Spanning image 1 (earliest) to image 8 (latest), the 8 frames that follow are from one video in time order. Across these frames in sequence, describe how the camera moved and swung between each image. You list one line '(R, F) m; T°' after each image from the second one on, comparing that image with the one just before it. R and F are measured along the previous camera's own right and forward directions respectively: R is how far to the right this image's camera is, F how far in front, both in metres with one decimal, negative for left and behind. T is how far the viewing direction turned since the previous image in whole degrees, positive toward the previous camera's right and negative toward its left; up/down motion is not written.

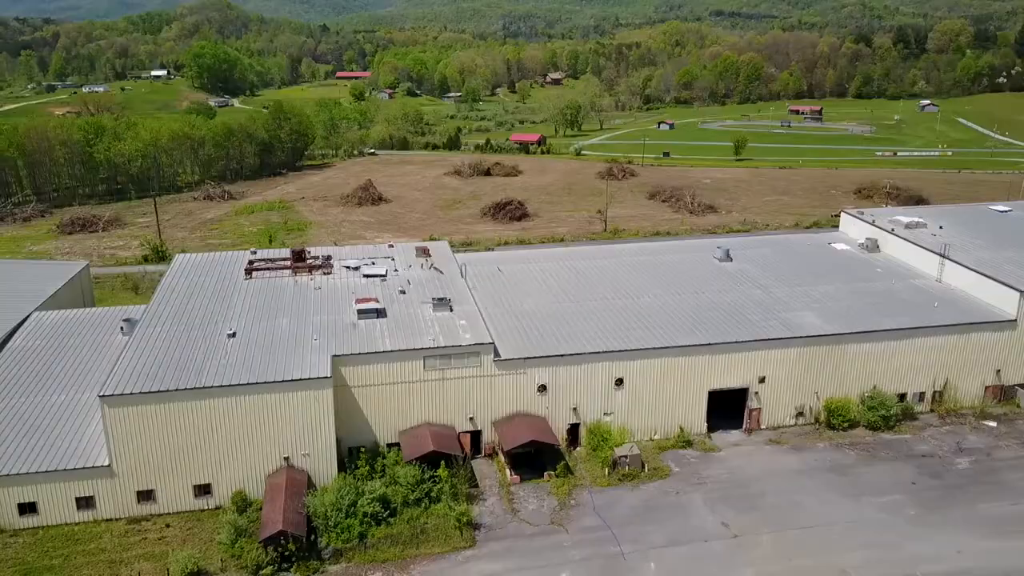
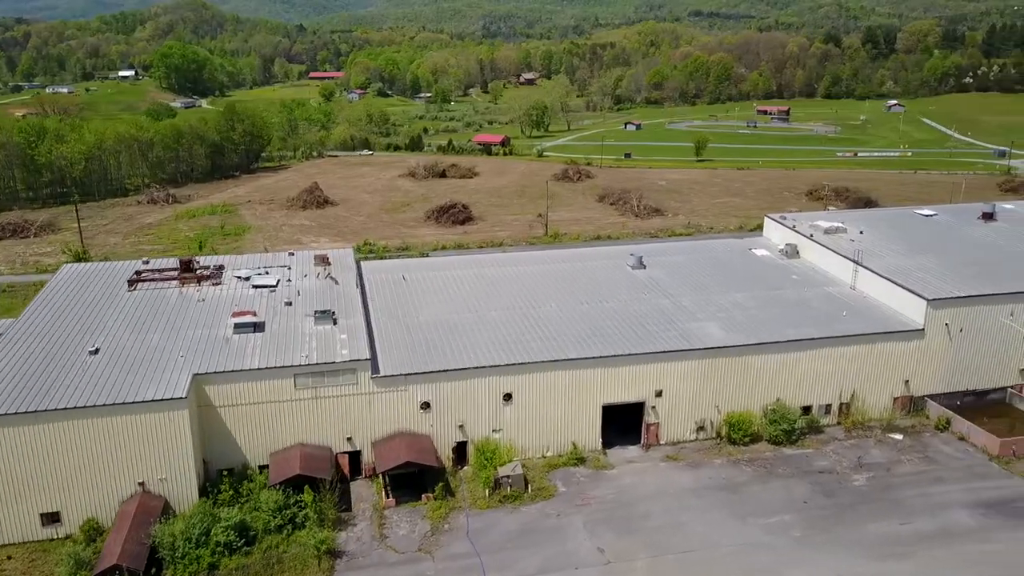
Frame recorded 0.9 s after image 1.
(+2.9, +1.0) m; +1°
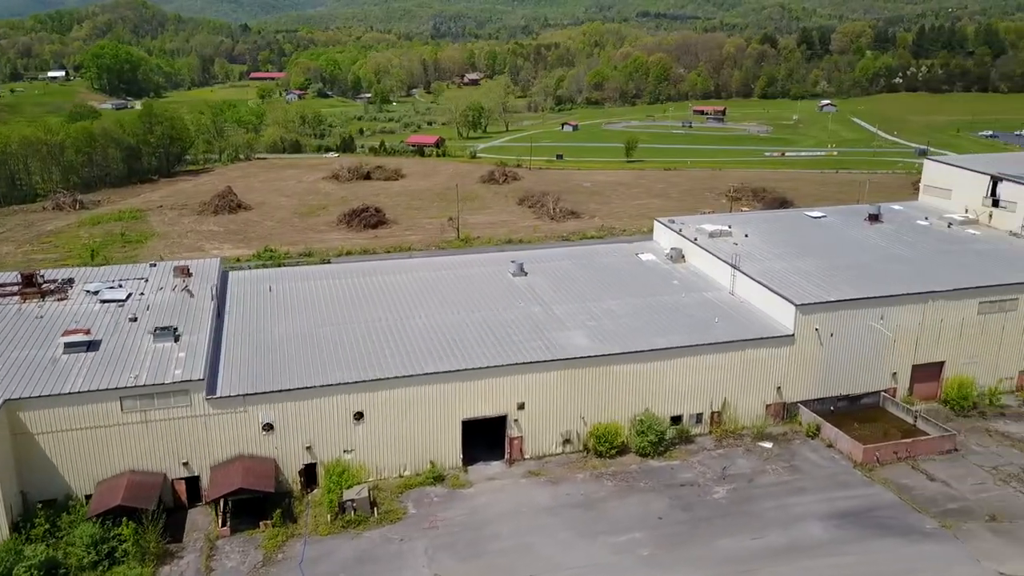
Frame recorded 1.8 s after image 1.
(+3.0, +0.9) m; +3°
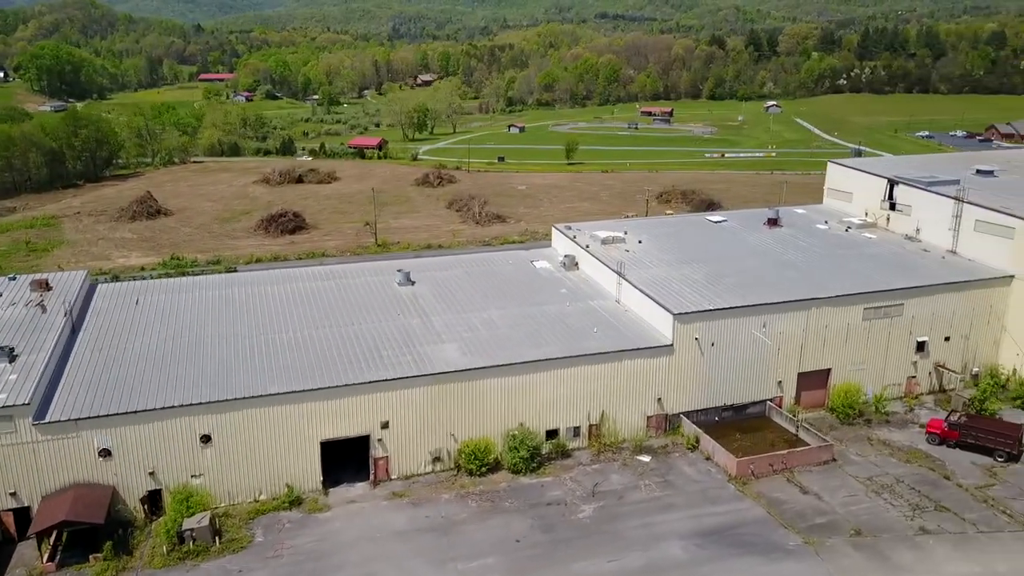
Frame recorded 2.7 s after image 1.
(+2.9, +0.9) m; +2°
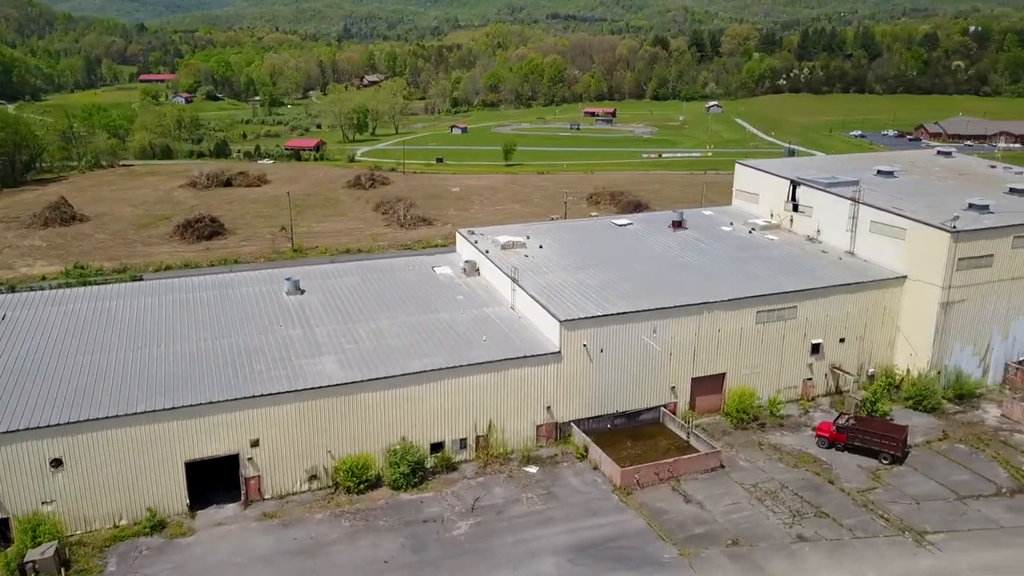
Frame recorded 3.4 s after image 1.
(+2.2, +0.6) m; +3°
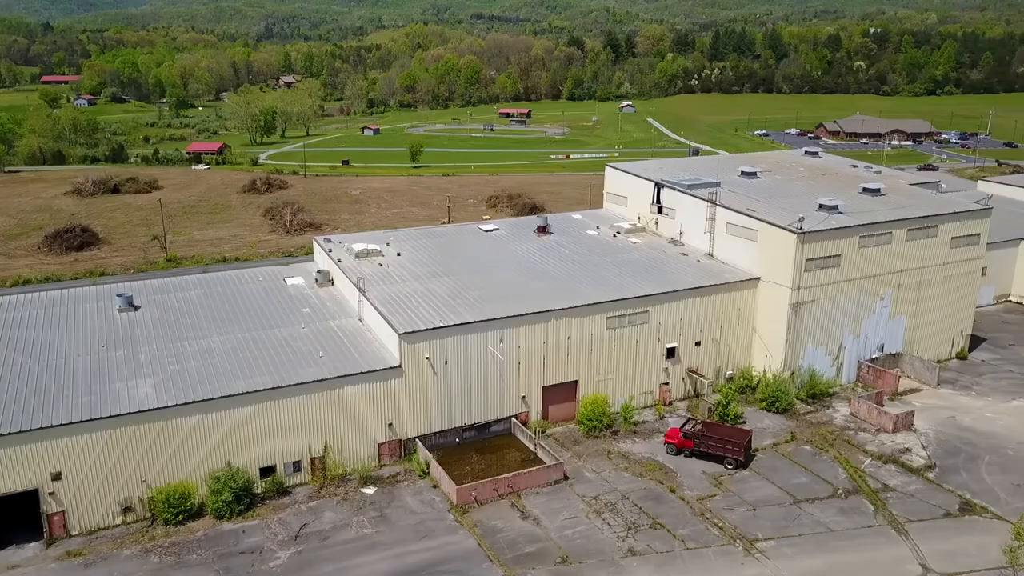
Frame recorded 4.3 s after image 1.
(+2.8, +0.8) m; +5°
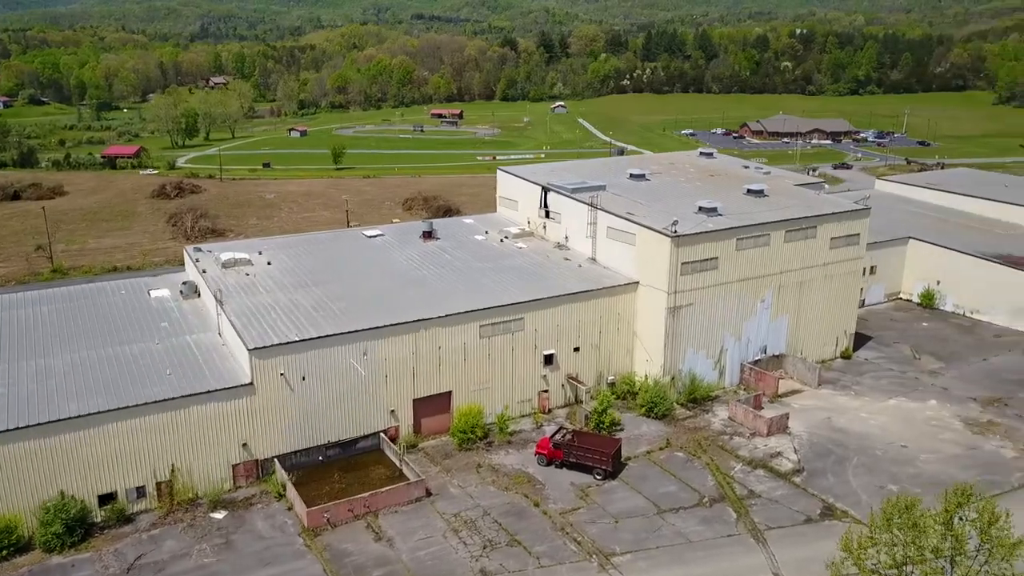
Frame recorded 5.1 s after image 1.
(+2.5, +0.7) m; +4°
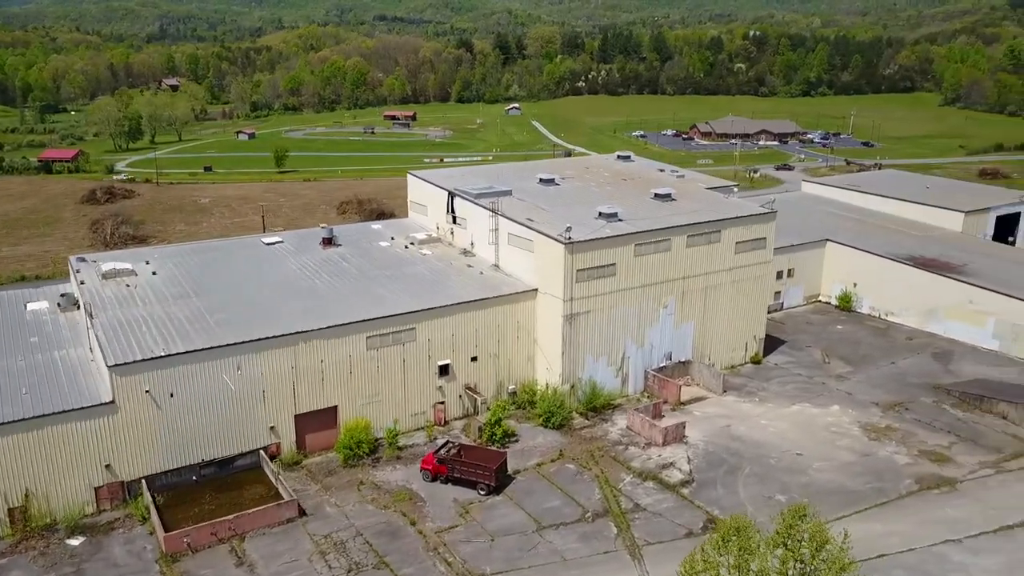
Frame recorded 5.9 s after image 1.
(+2.5, +0.7) m; +2°
